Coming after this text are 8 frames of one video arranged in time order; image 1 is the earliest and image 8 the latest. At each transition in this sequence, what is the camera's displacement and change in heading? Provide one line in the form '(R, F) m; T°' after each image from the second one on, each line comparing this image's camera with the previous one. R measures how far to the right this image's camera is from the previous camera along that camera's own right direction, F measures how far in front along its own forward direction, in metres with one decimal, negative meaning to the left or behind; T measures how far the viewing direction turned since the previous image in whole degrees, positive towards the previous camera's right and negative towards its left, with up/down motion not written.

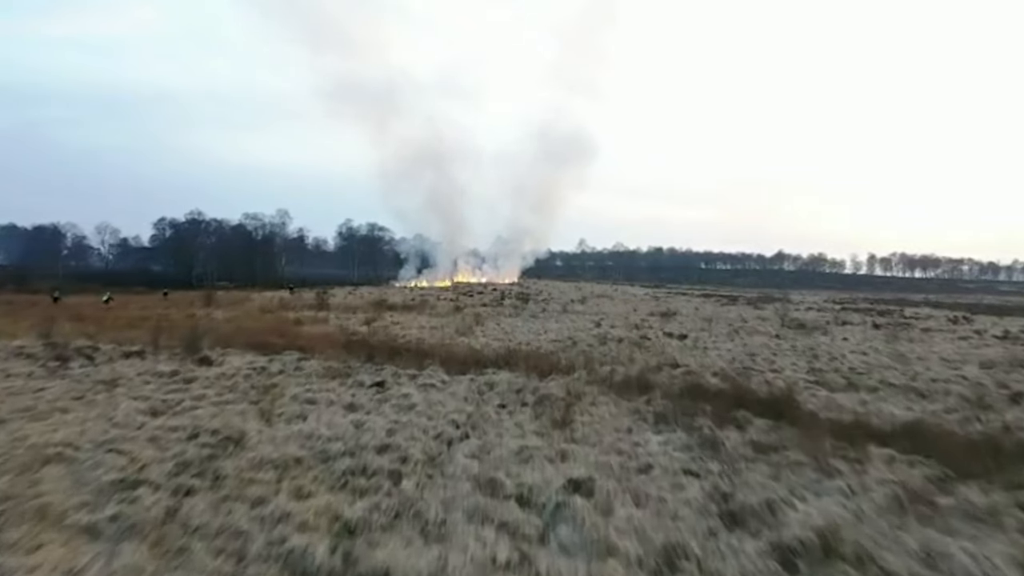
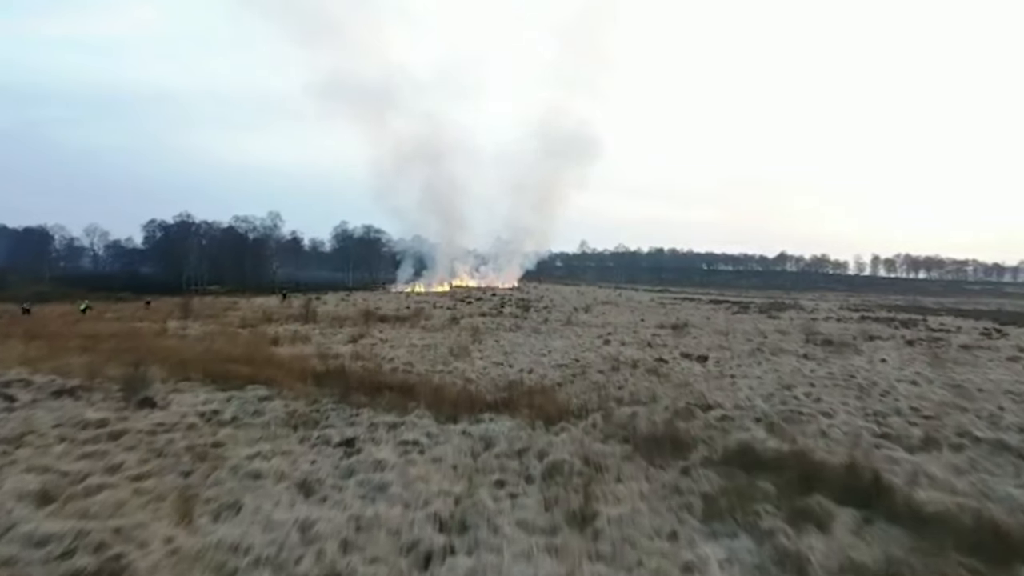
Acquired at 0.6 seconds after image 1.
(0.0, +1.9) m; 0°
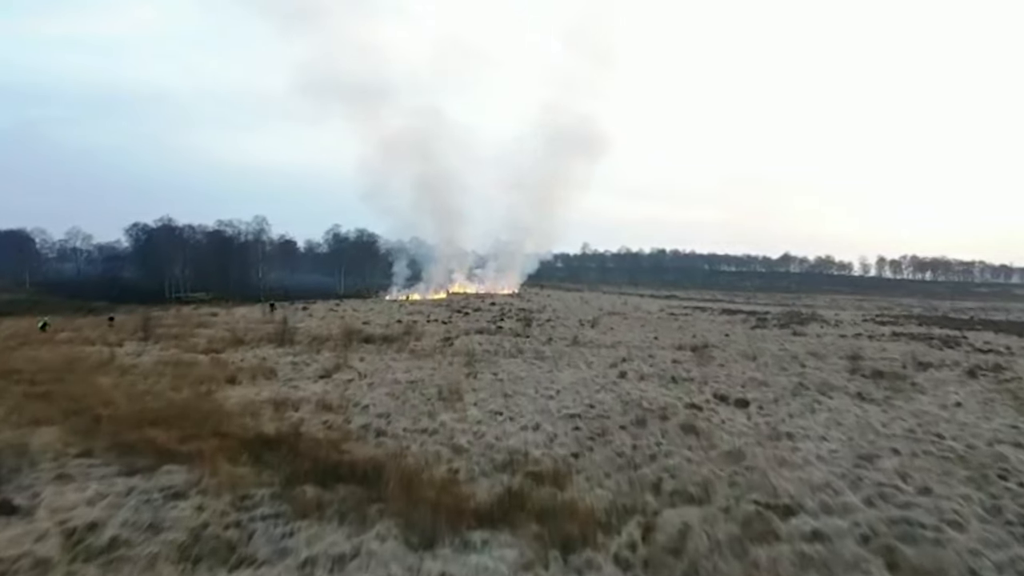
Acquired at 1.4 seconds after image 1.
(0.0, +2.8) m; 0°
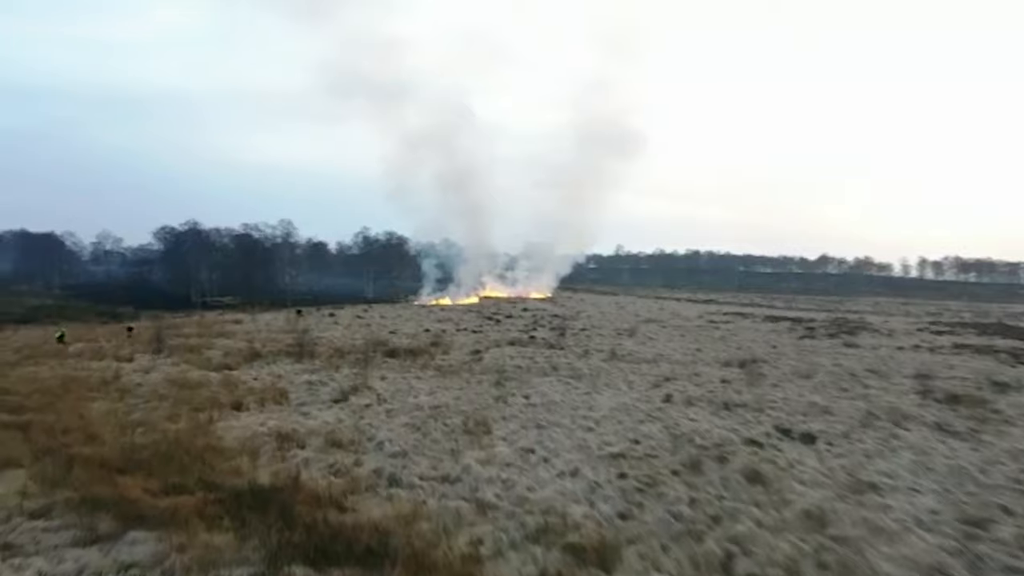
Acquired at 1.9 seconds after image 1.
(0.0, +1.5) m; -2°
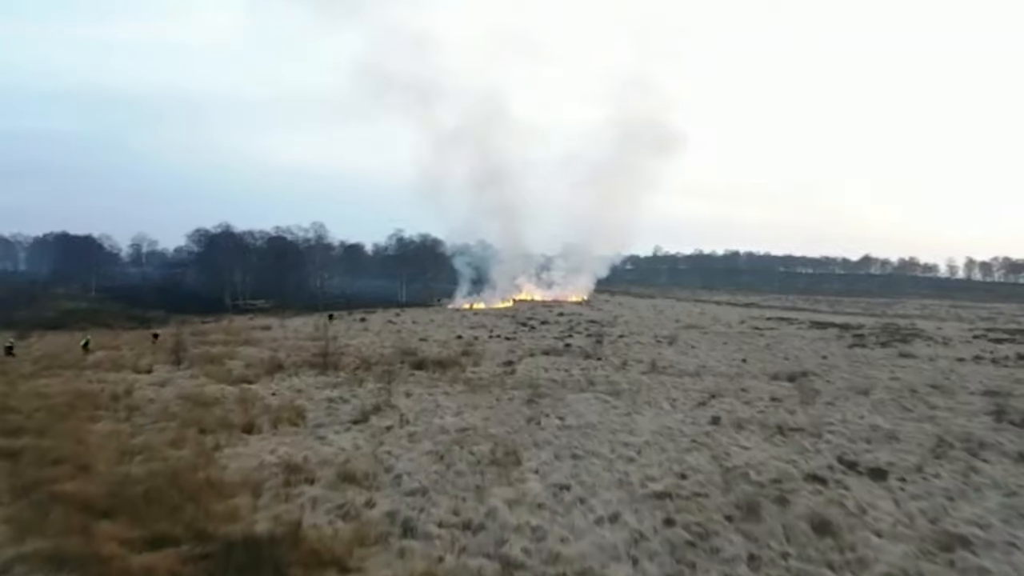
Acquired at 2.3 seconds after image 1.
(0.0, +1.1) m; -2°
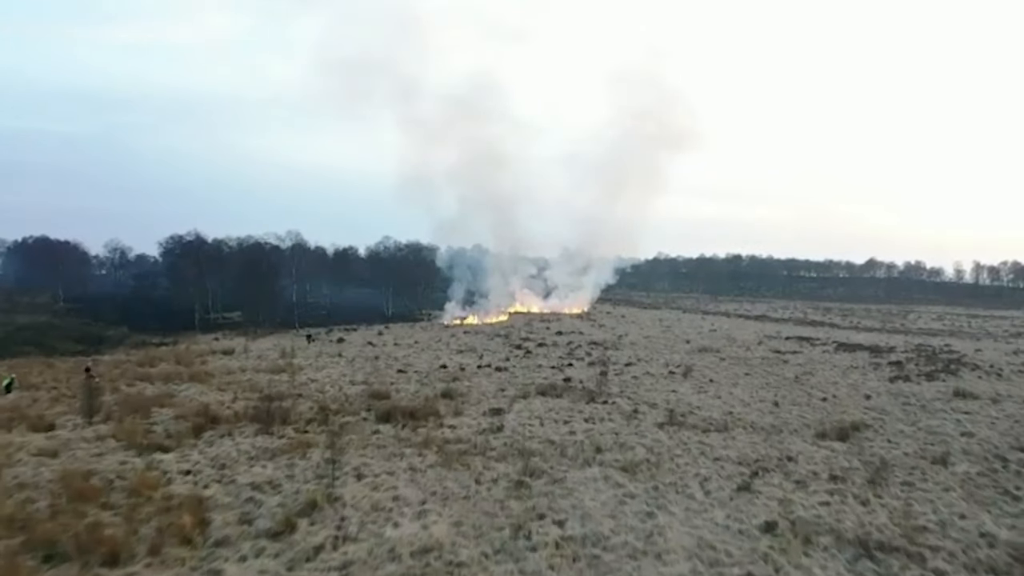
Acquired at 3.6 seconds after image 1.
(+0.2, +3.8) m; 0°
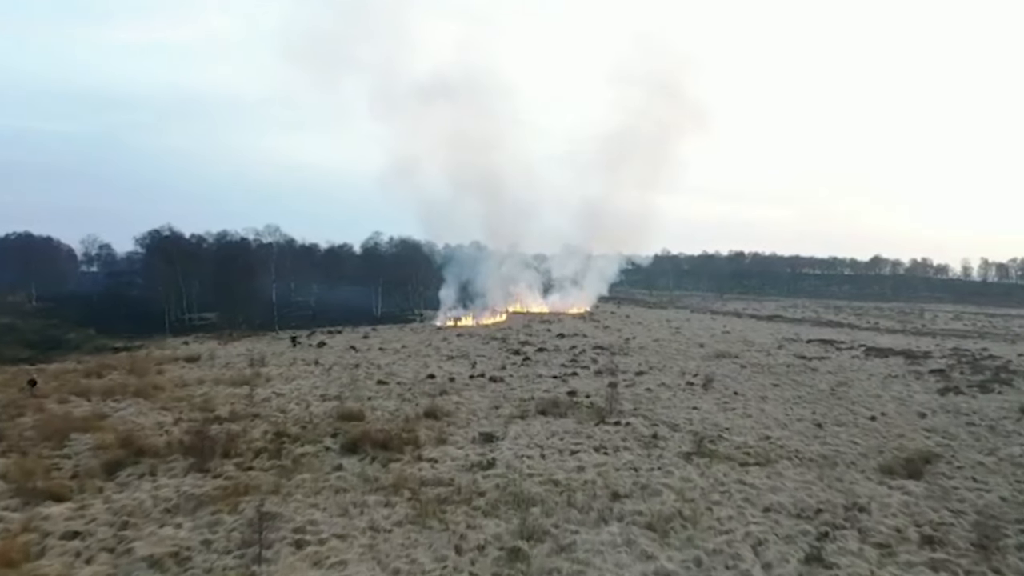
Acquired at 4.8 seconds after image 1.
(+0.1, +3.1) m; 0°
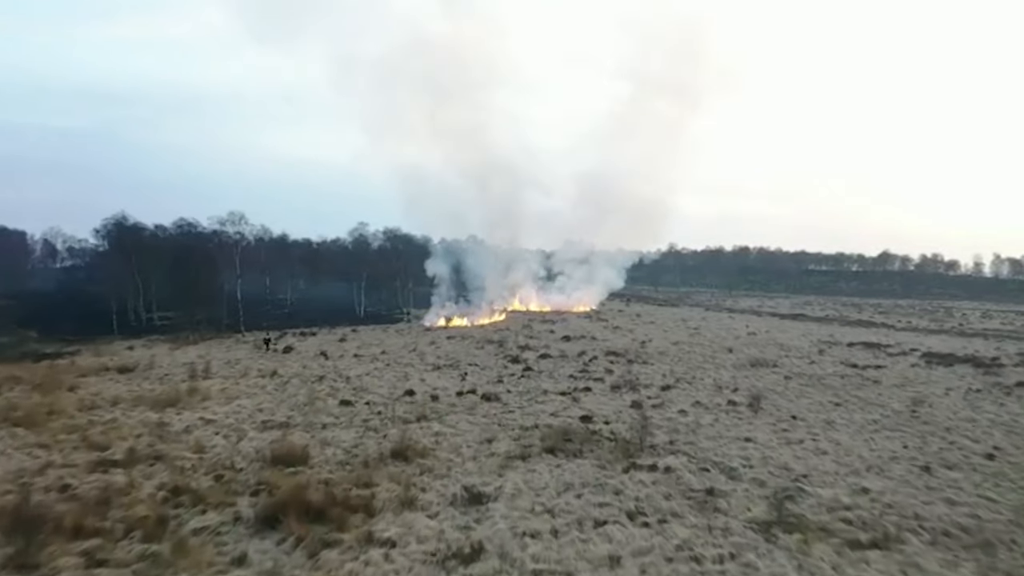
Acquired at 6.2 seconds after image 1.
(0.0, +4.6) m; 0°
